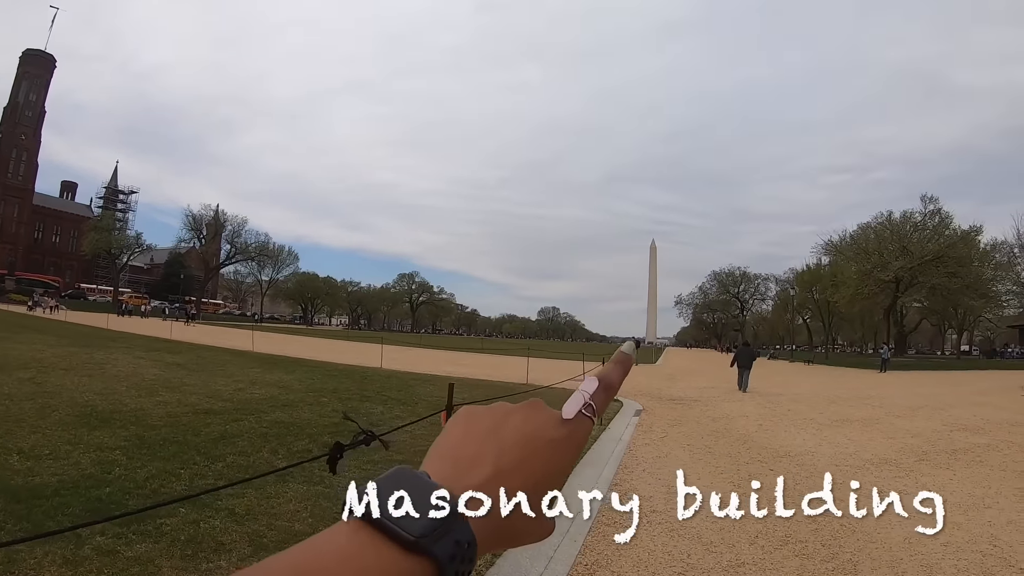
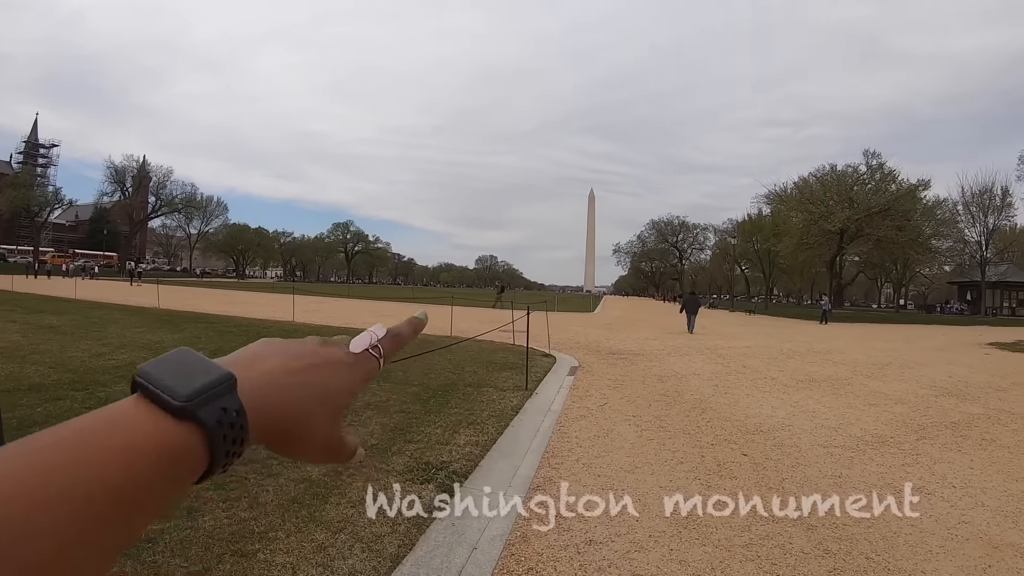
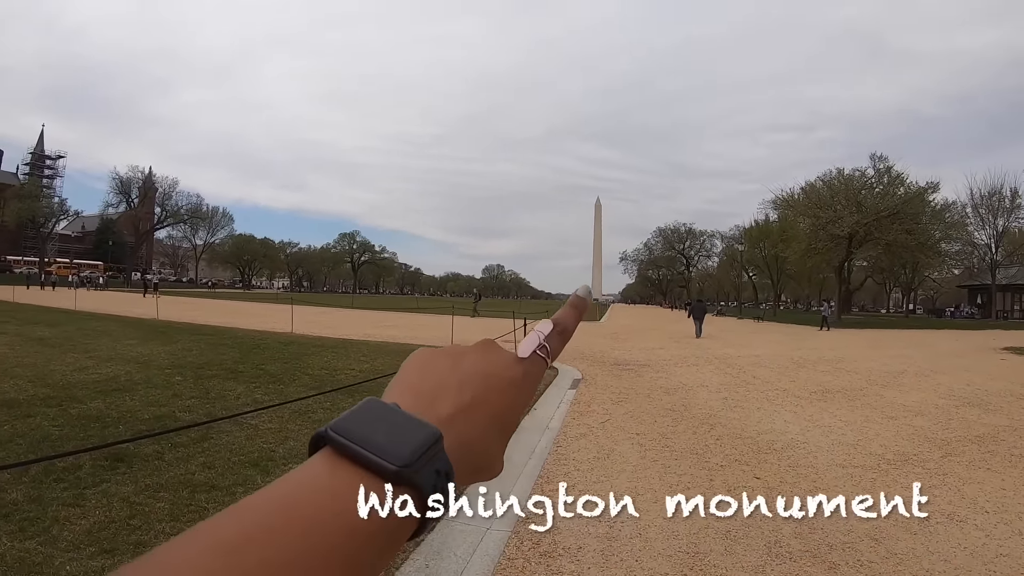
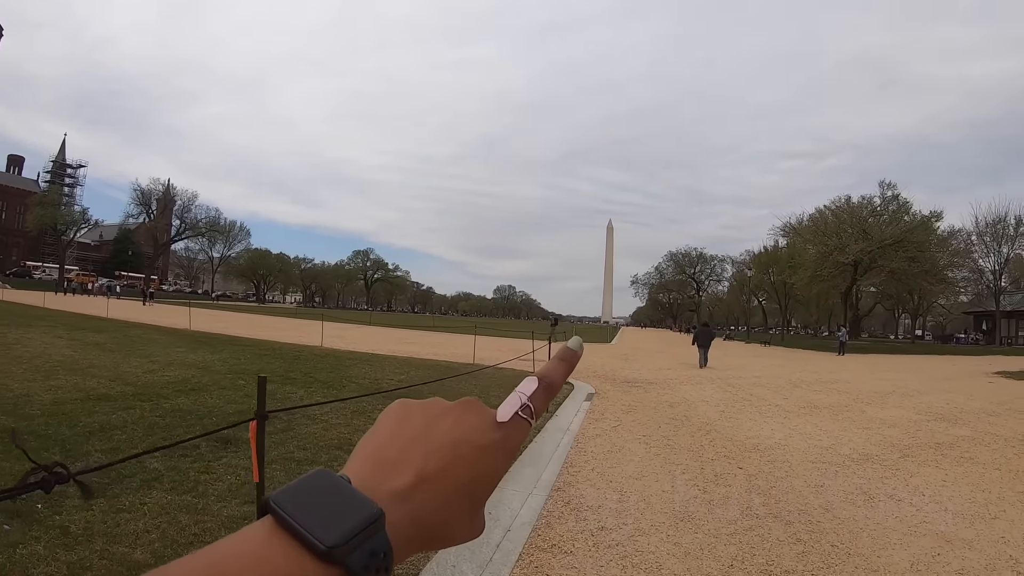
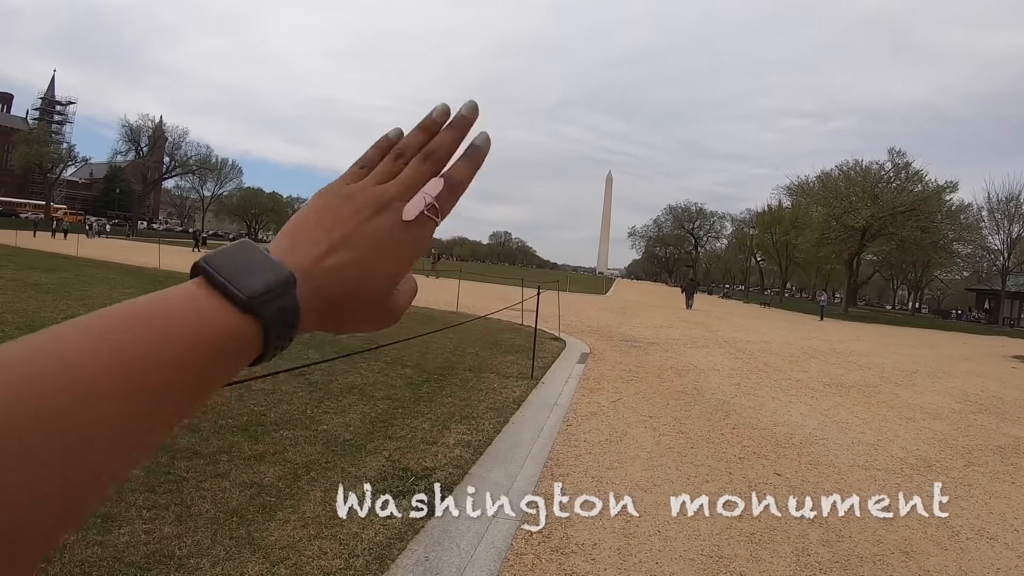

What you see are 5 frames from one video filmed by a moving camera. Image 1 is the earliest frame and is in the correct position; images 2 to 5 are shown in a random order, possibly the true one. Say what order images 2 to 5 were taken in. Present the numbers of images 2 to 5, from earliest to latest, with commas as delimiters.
4, 2, 3, 5
